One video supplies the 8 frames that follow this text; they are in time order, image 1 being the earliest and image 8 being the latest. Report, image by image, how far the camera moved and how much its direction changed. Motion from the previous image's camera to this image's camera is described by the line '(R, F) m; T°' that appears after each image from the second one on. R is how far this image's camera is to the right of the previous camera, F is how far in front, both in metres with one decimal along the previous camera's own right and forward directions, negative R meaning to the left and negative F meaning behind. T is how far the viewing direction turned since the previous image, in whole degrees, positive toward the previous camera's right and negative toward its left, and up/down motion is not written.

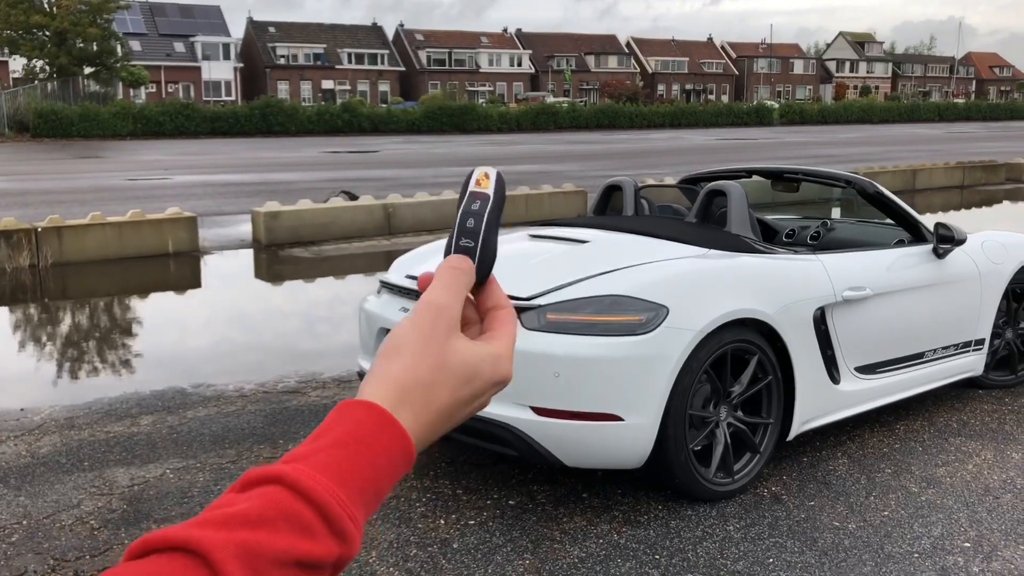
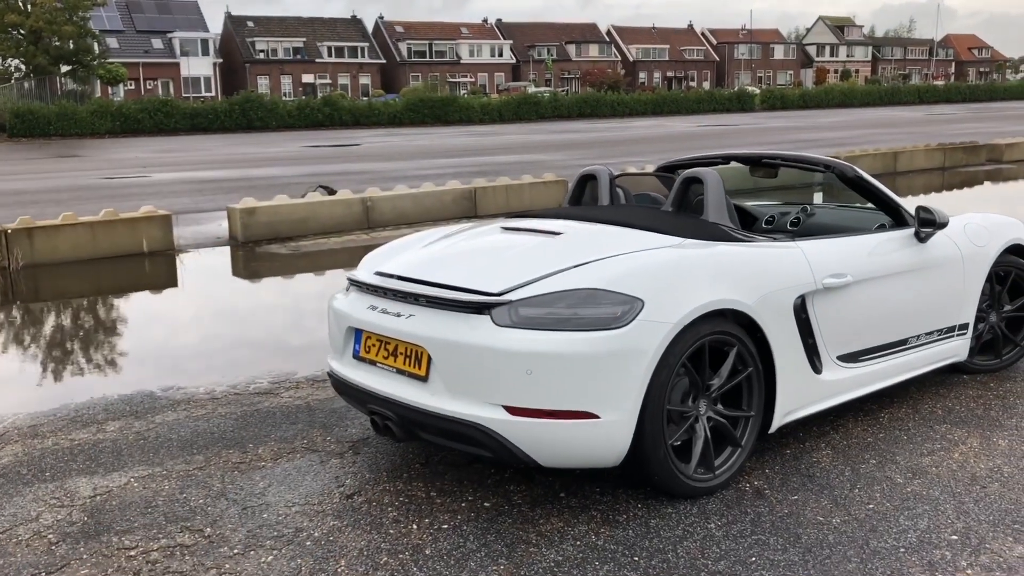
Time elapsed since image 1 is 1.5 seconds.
(+0.1, +0.1) m; +1°
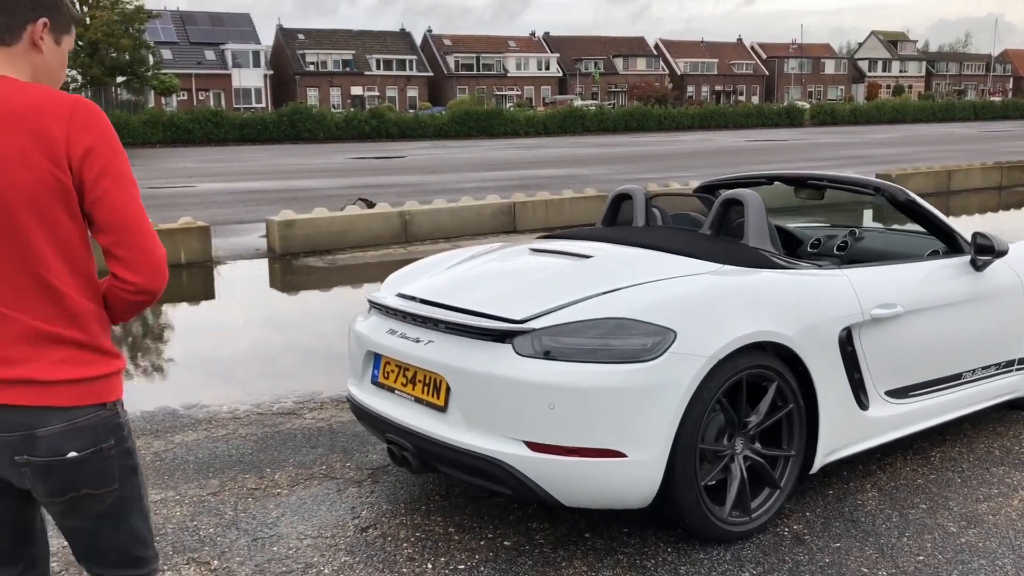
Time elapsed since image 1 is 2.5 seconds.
(+0.1, +0.2) m; -3°
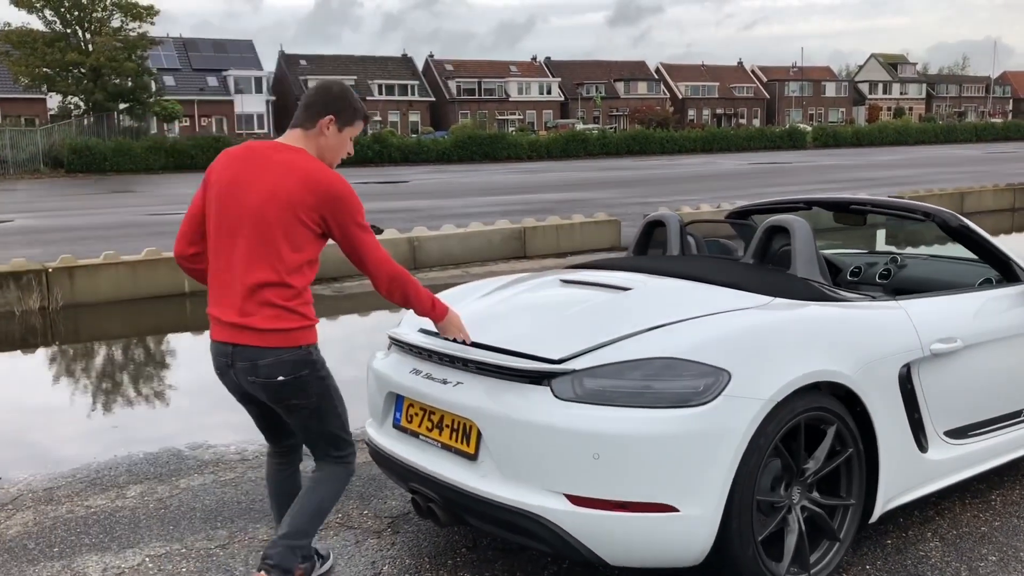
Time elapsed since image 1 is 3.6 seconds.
(-0.1, +0.3) m; 0°
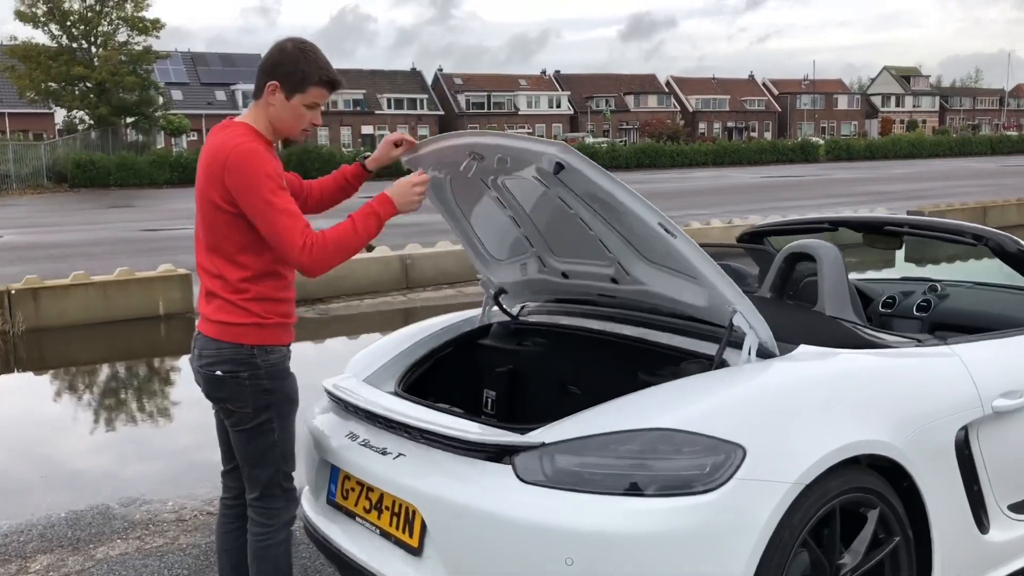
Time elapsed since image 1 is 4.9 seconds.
(+0.1, +0.6) m; -1°
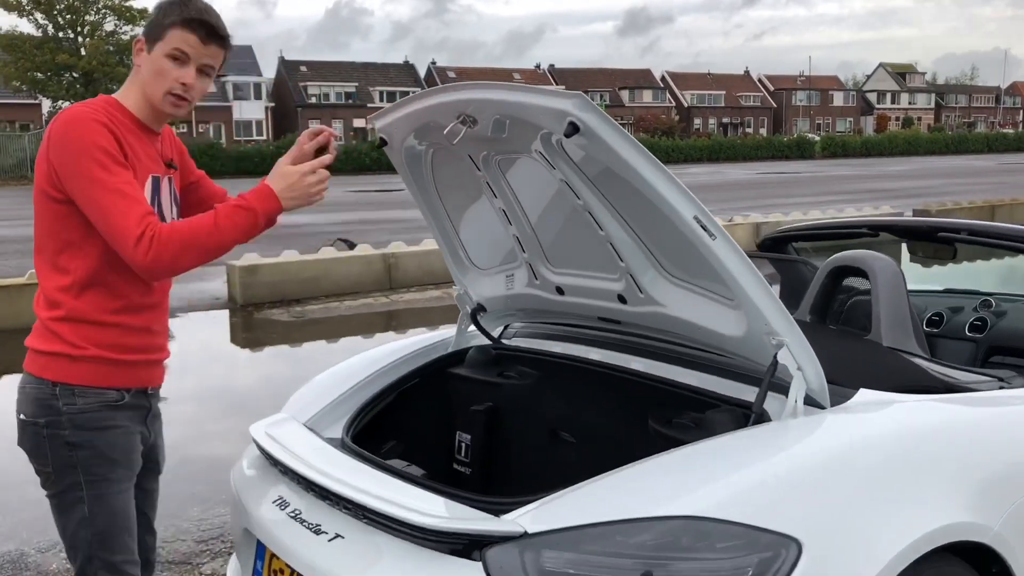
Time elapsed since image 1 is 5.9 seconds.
(0.0, +0.6) m; 0°
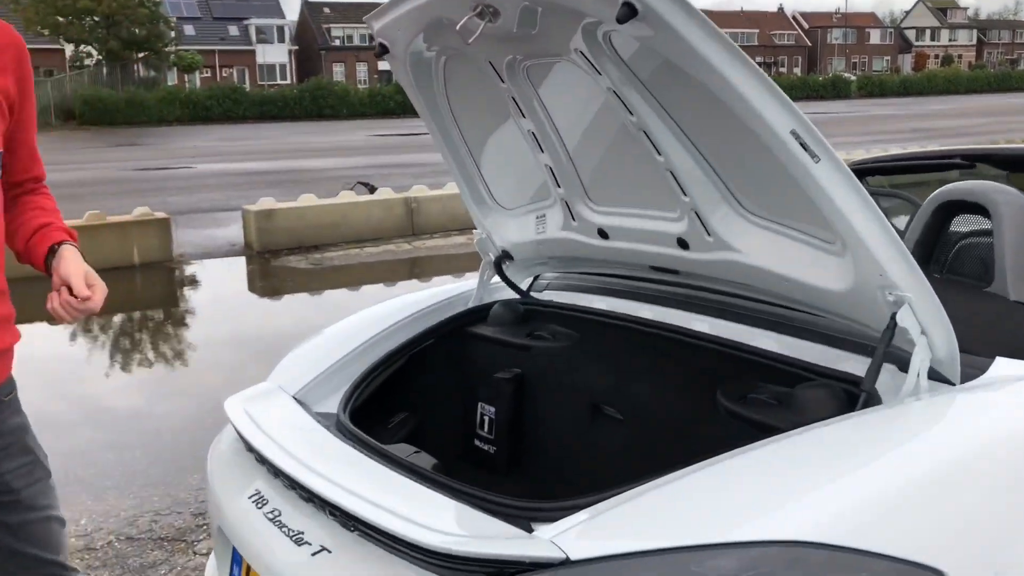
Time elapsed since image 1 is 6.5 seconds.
(0.0, +0.4) m; -2°
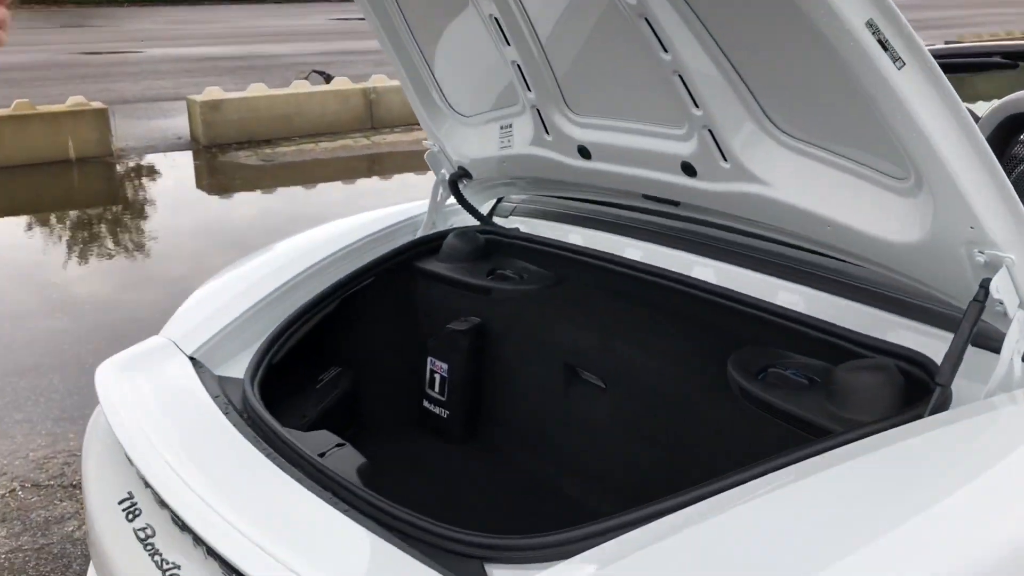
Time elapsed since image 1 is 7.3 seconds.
(0.0, +0.4) m; +2°
